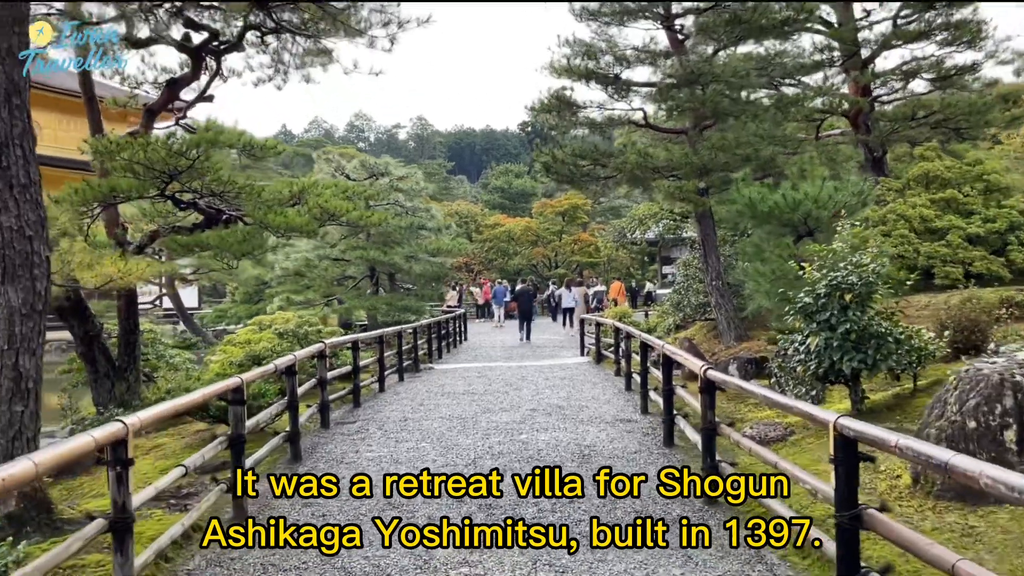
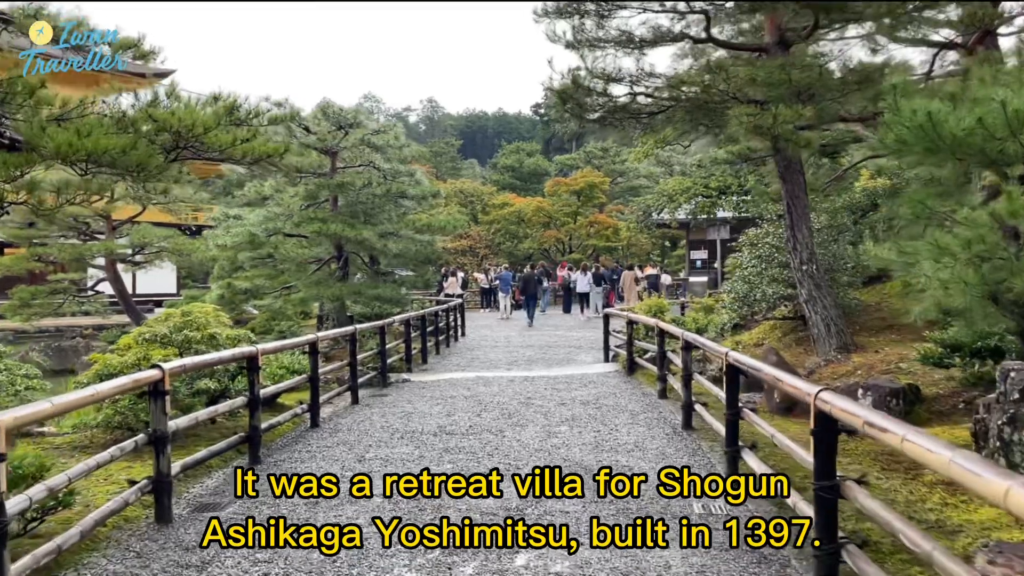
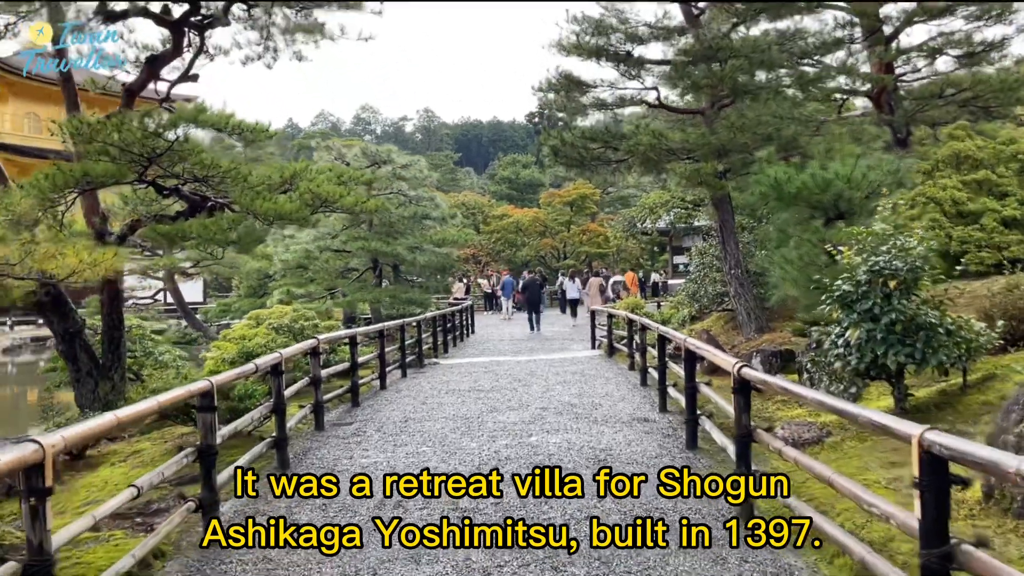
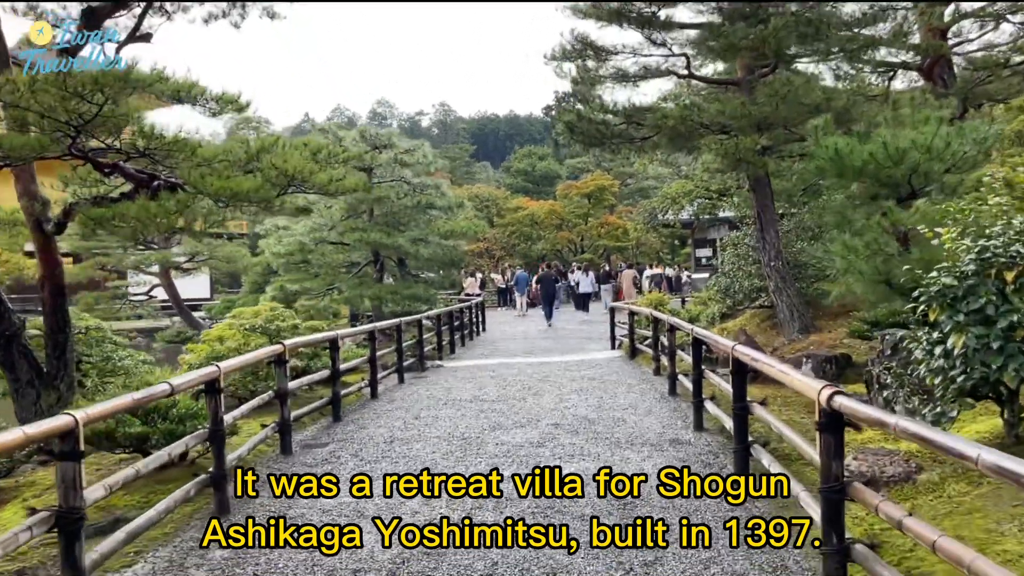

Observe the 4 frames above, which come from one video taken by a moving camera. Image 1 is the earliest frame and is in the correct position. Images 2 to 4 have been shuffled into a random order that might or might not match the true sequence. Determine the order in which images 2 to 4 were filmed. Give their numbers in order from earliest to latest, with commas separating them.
3, 4, 2
